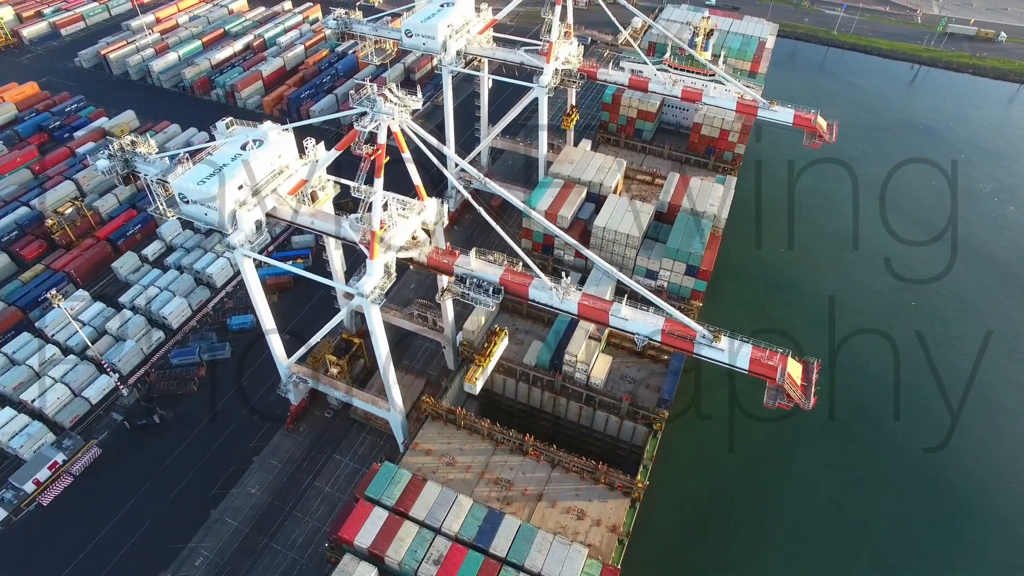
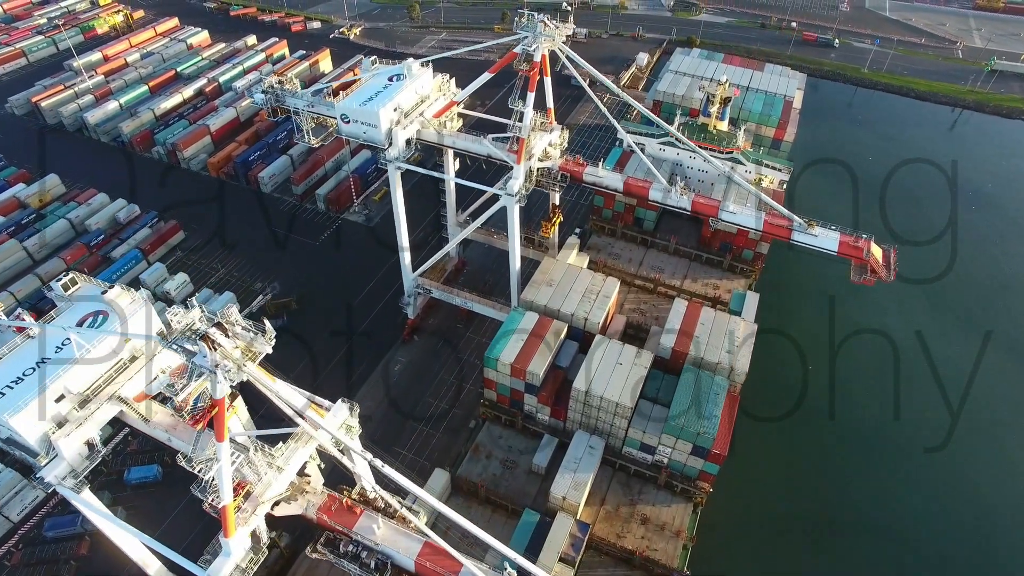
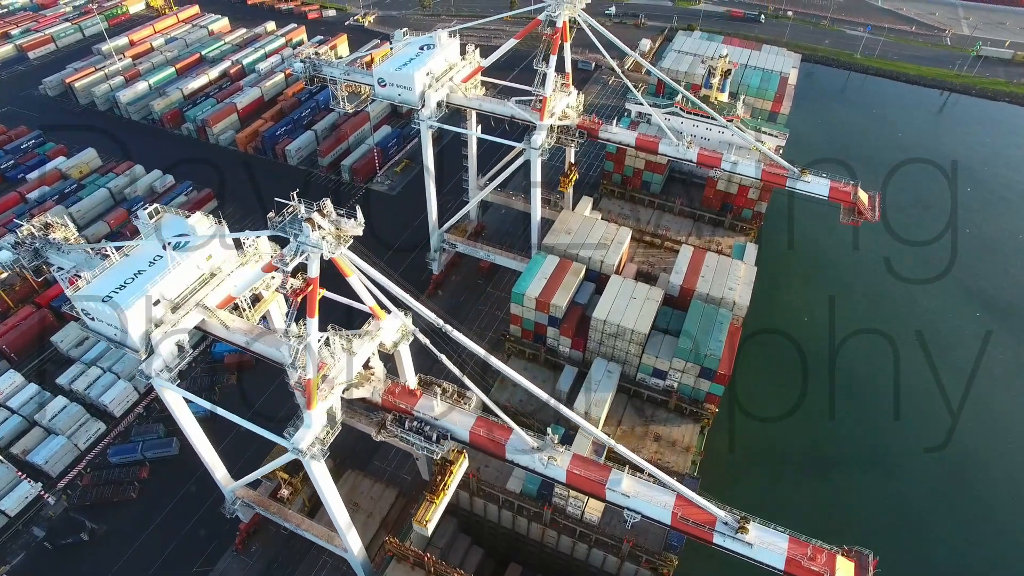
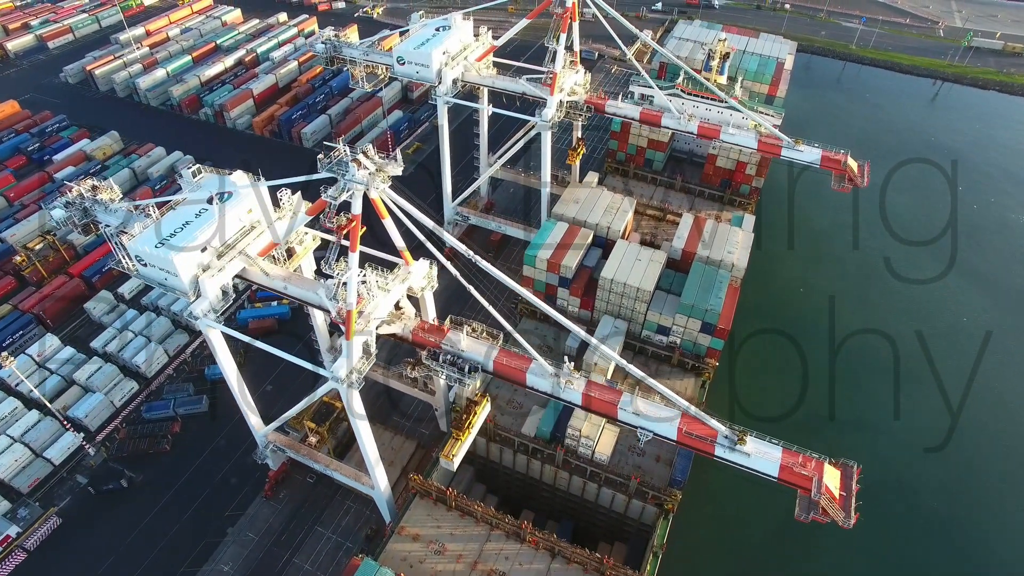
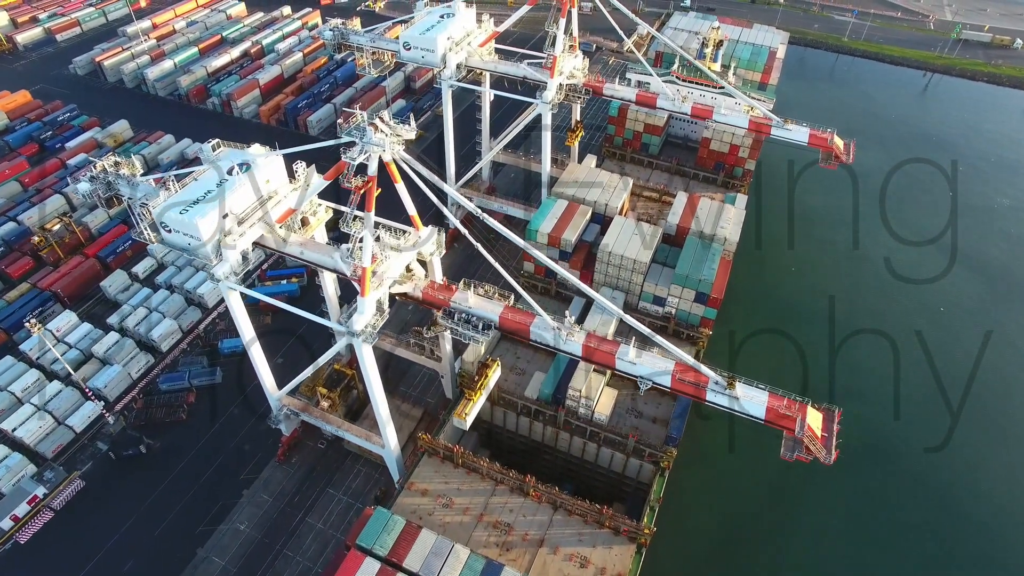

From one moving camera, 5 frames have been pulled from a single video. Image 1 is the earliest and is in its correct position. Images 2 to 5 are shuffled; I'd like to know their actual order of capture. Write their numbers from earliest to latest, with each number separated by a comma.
5, 4, 3, 2
